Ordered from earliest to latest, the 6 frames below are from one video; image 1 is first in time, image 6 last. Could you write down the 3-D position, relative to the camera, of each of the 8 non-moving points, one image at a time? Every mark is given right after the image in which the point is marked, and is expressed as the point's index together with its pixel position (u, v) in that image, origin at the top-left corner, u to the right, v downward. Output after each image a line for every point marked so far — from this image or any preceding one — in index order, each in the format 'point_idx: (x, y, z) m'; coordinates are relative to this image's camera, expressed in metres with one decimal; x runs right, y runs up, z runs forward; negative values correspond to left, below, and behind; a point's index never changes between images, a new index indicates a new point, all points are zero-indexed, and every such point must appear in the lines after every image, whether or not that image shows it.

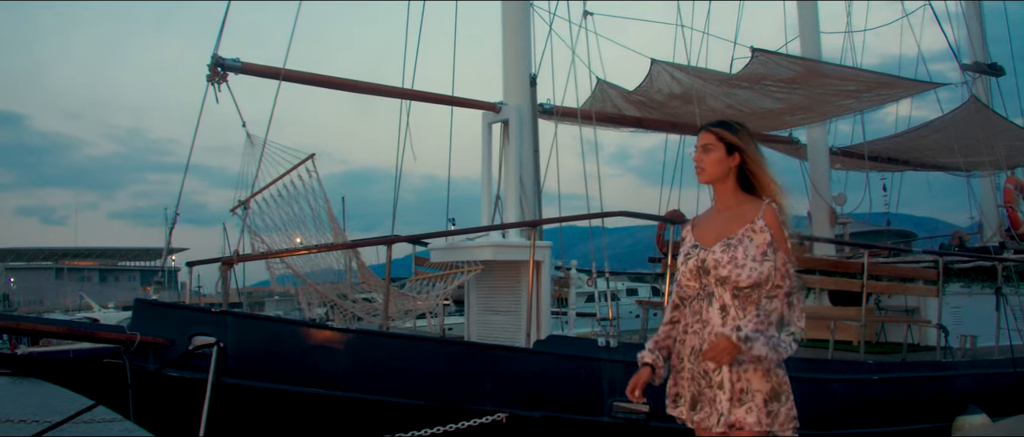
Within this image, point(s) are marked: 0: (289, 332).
0: (-1.3, -0.6, +4.2) m
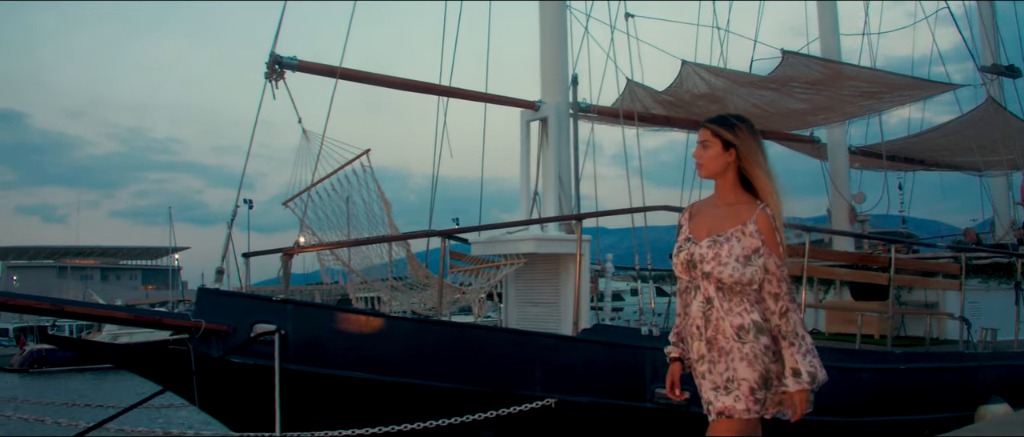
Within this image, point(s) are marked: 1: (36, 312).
0: (-1.0, -0.6, +4.4) m
1: (-2.5, -0.5, +4.0) m
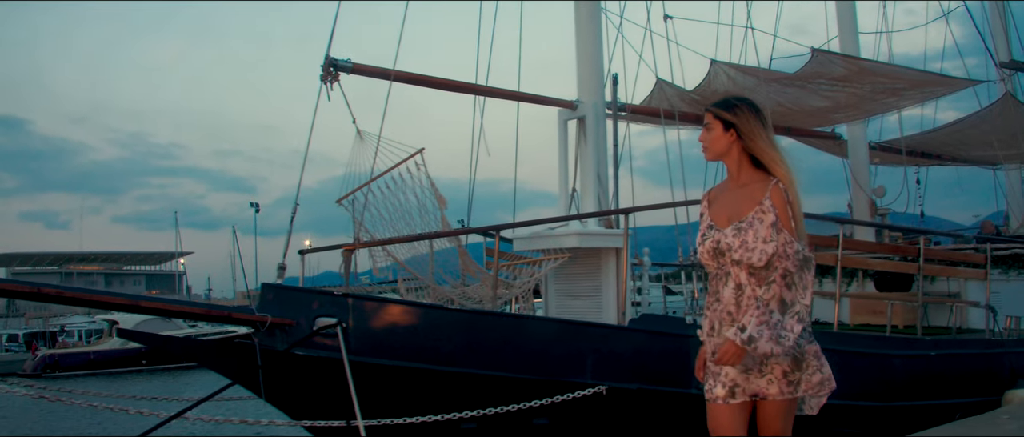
0: (-0.7, -0.6, +4.6) m
1: (-2.2, -0.5, +4.2) m
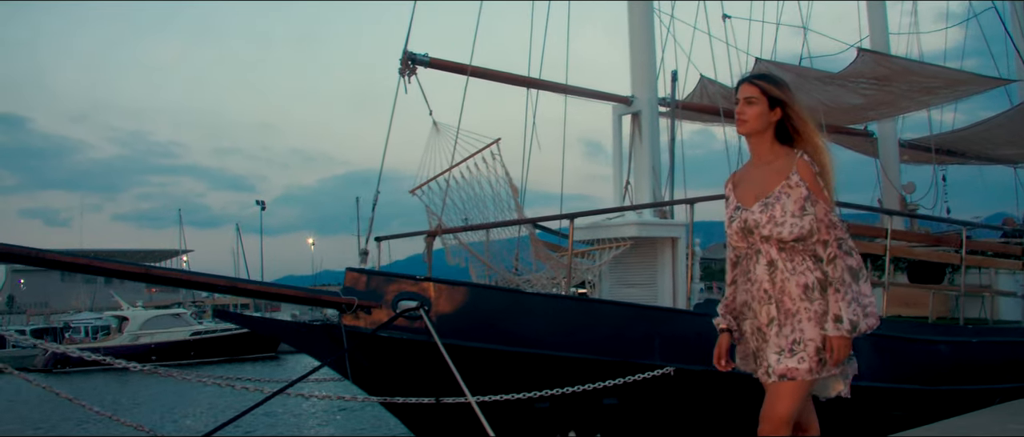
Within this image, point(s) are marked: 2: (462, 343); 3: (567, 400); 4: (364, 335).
0: (-0.2, -0.5, +4.8) m
1: (-1.7, -0.4, +4.4) m
2: (-0.3, -0.8, +4.7) m
3: (+0.4, -1.2, +4.9) m
4: (-0.9, -0.7, +4.7) m
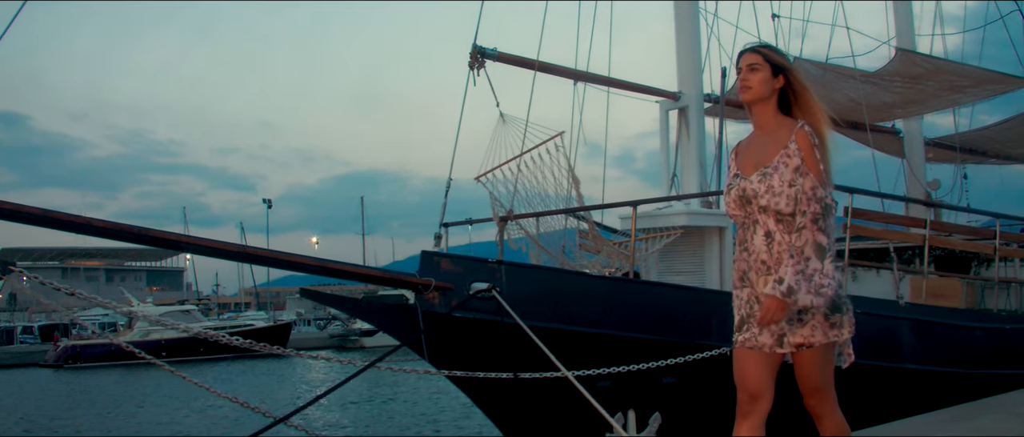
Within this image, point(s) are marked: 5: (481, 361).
0: (+0.3, -0.4, +5.0) m
1: (-1.3, -0.3, +4.6) m
2: (+0.1, -0.7, +4.9) m
3: (+0.8, -1.1, +5.2) m
4: (-0.5, -0.6, +5.0) m
5: (-0.2, -1.0, +5.1) m
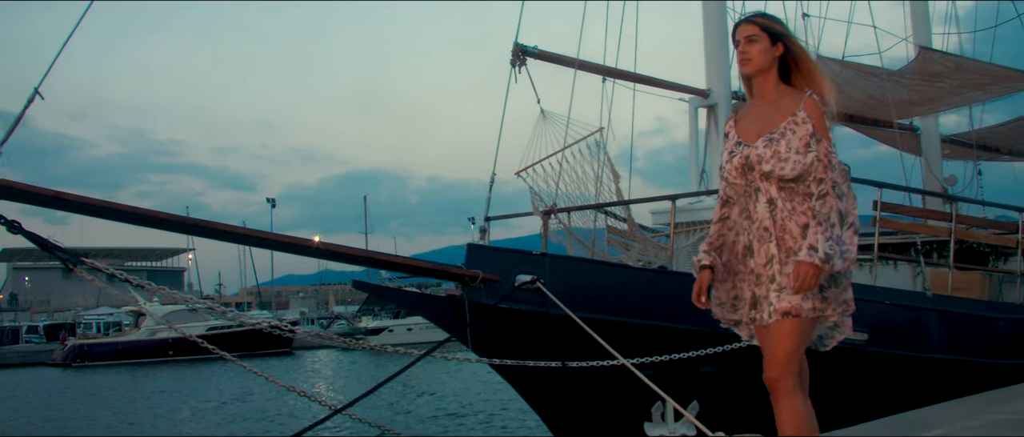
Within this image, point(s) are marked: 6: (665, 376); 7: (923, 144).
0: (+0.6, -0.4, +5.2) m
1: (-1.0, -0.3, +4.8) m
2: (+0.4, -0.6, +5.1) m
3: (+1.1, -1.1, +5.3) m
4: (-0.2, -0.6, +5.1) m
5: (+0.1, -0.9, +5.2) m
6: (+1.1, -1.1, +5.4) m
7: (+4.7, +0.9, +8.7) m
